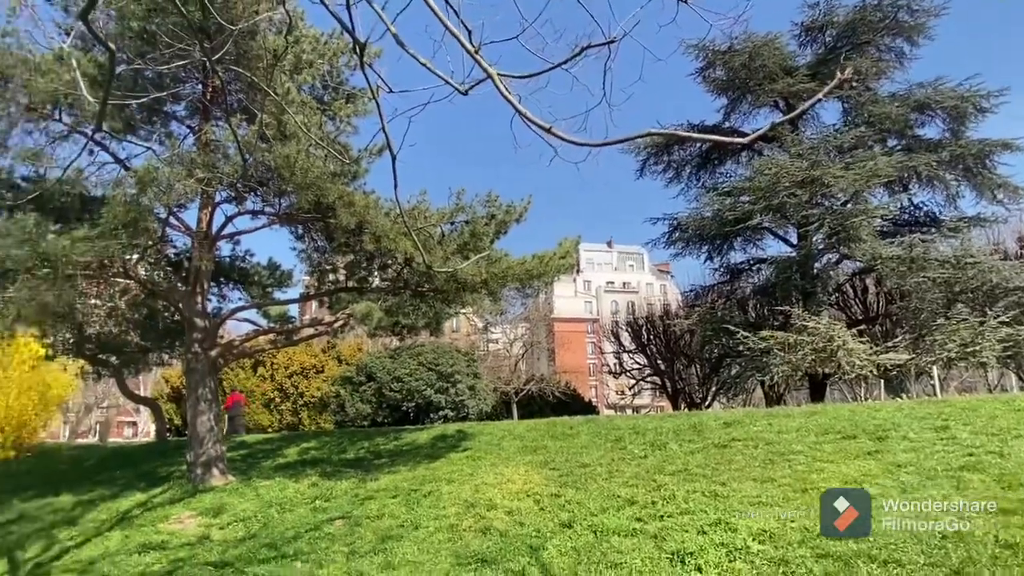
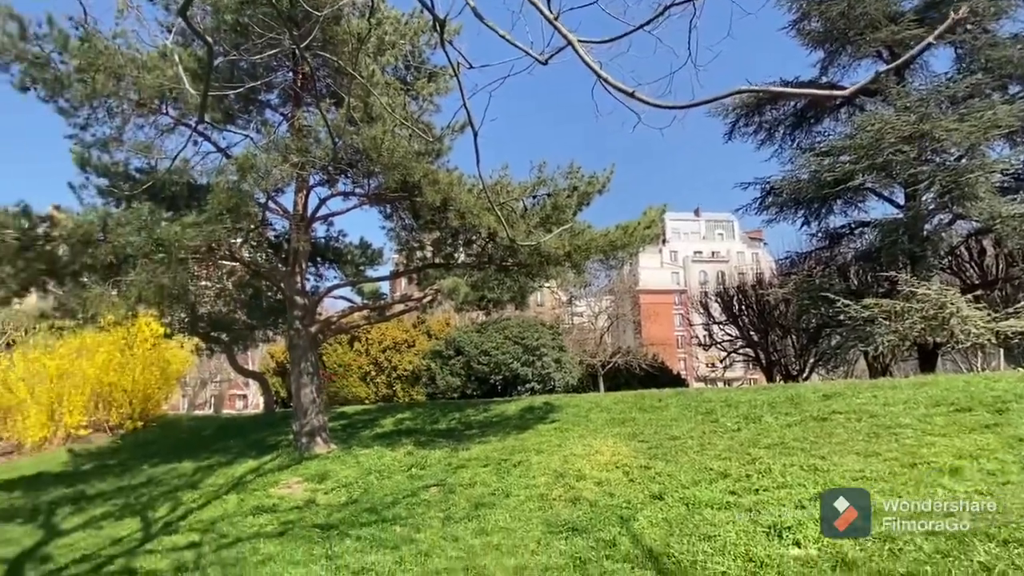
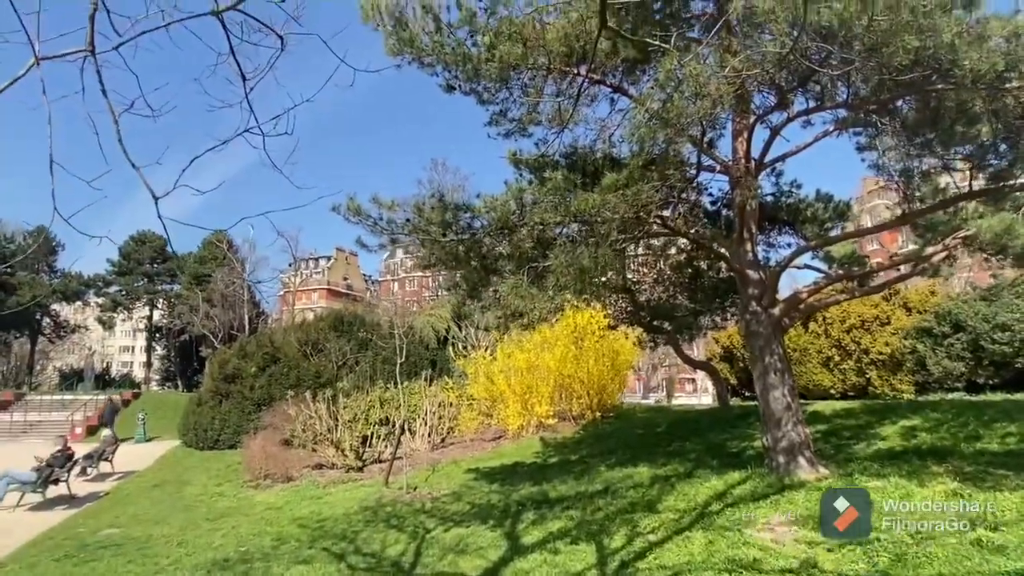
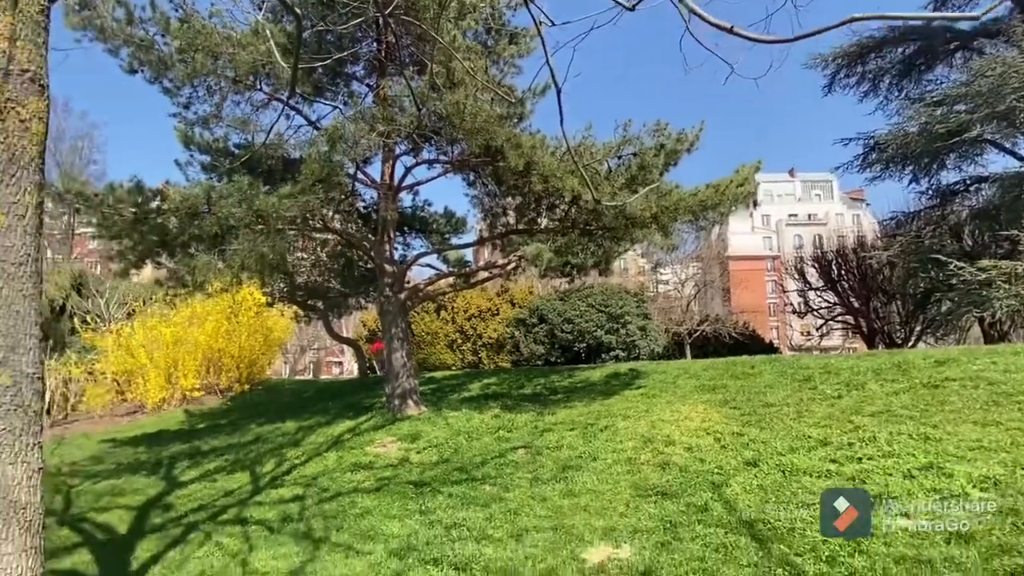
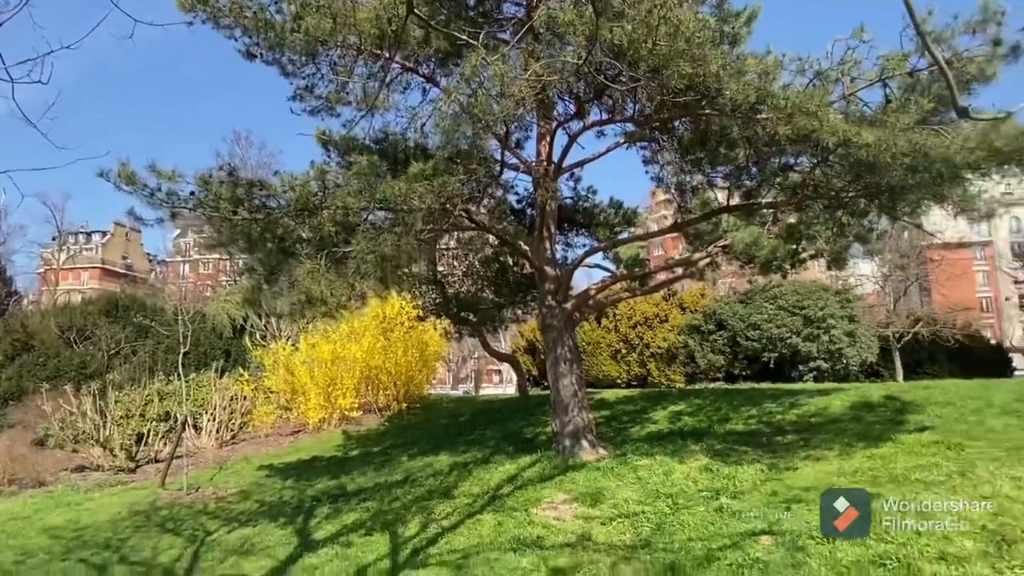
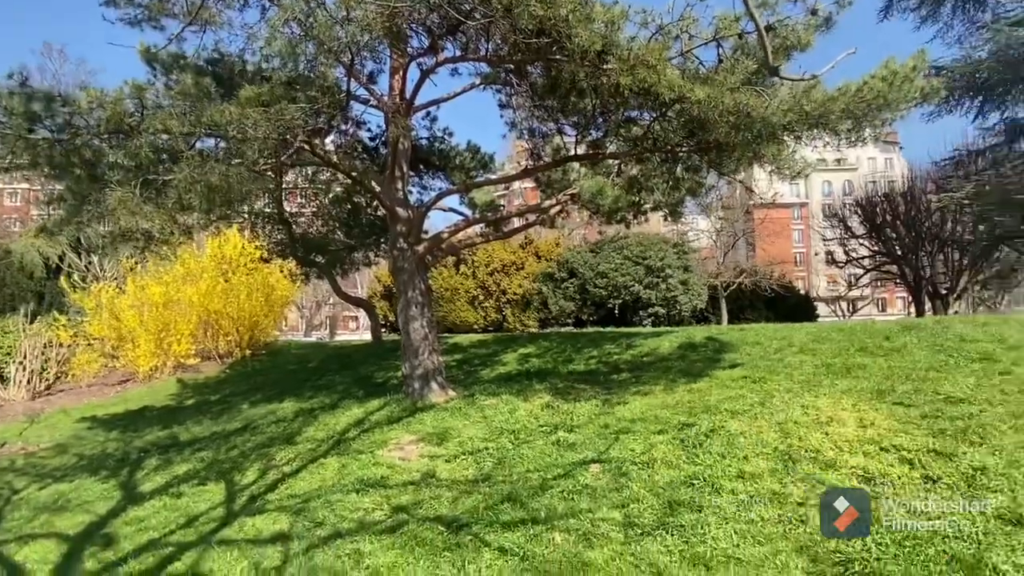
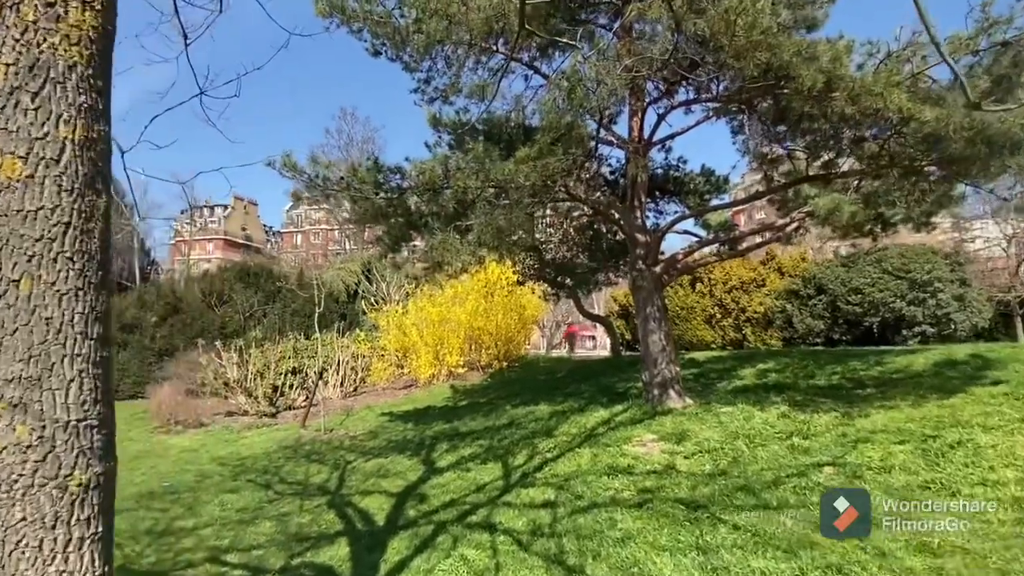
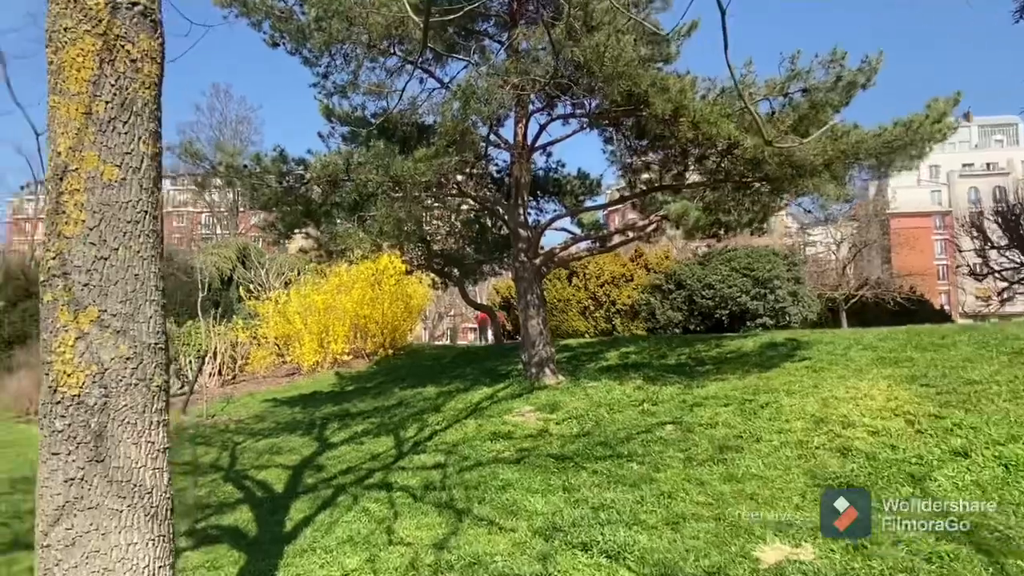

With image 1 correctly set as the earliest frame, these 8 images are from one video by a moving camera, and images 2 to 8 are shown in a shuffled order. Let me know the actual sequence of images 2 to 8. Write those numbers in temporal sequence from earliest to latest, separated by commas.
2, 4, 8, 7, 3, 5, 6
